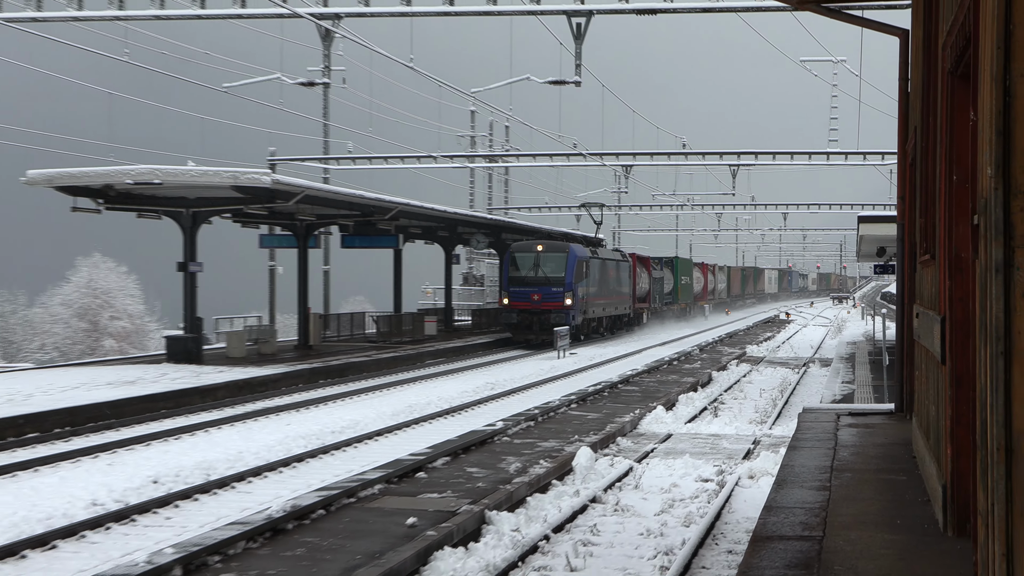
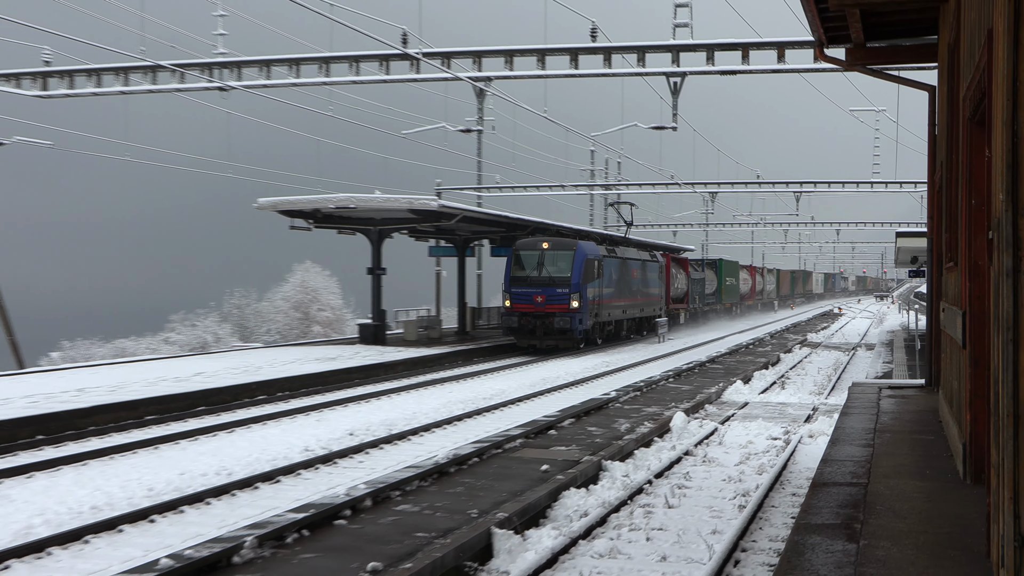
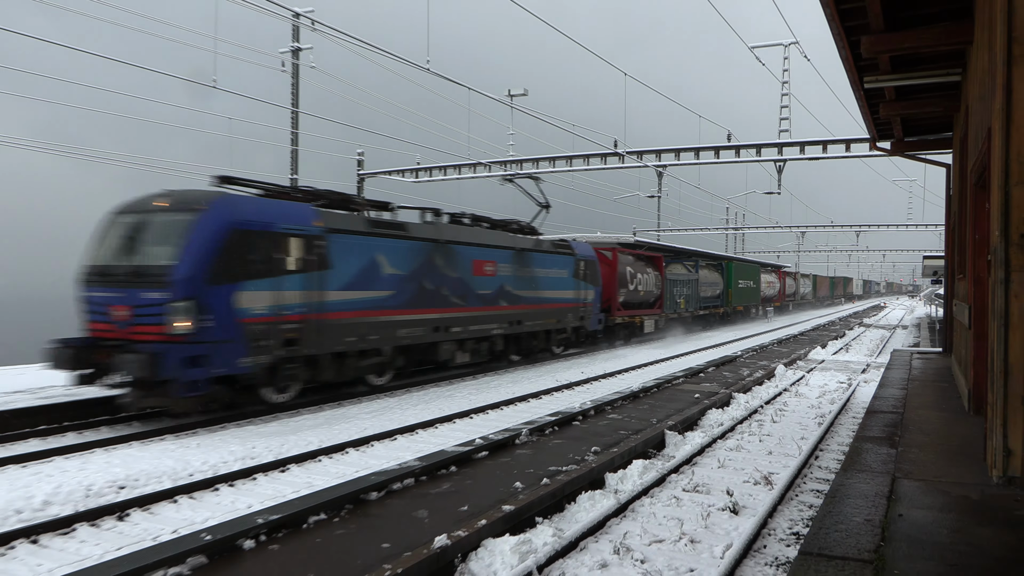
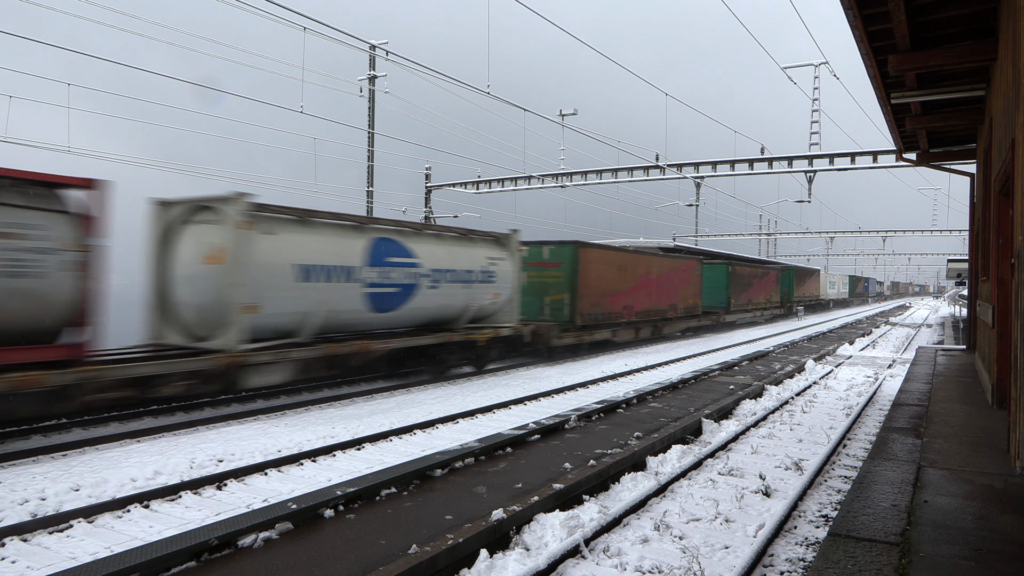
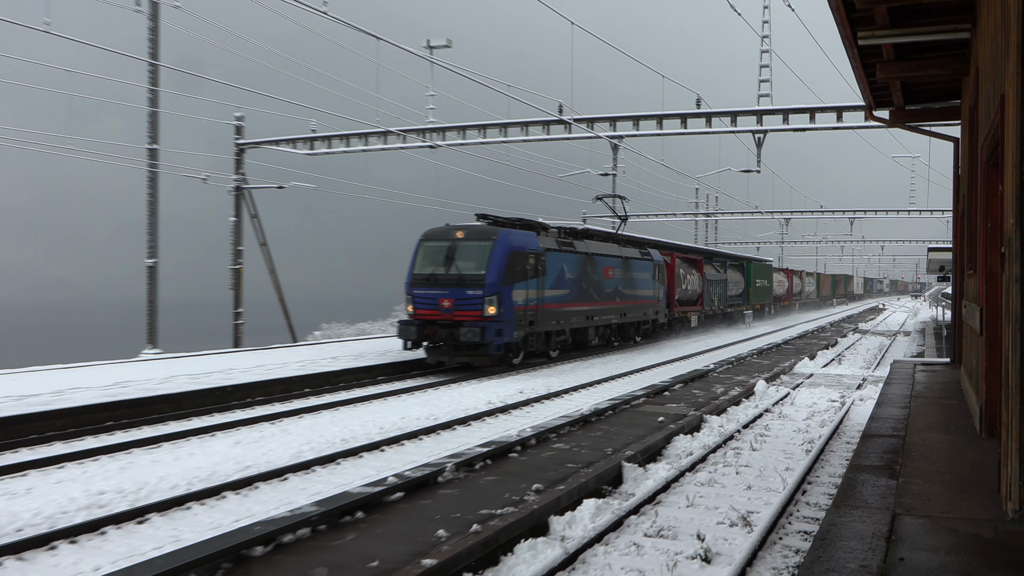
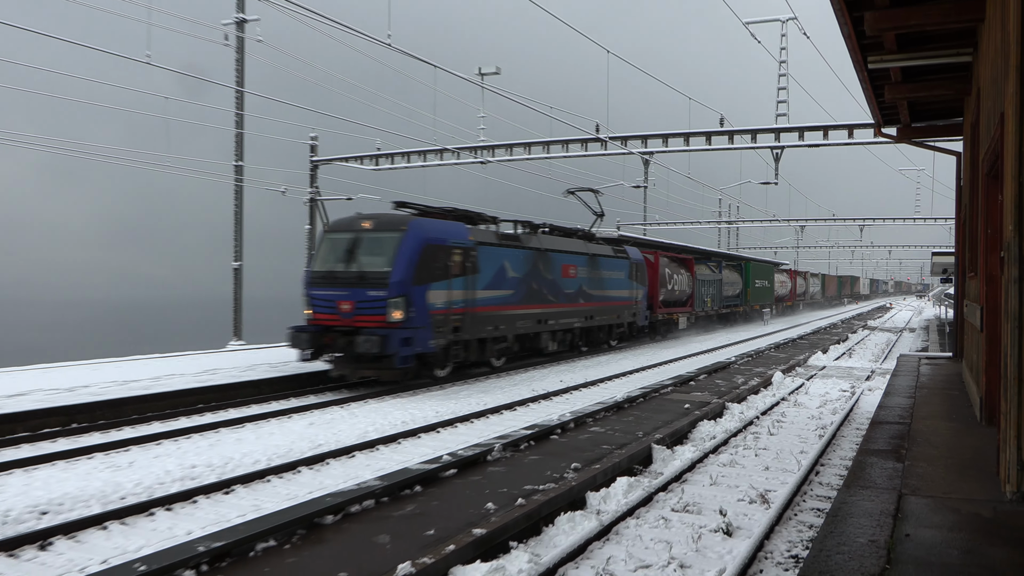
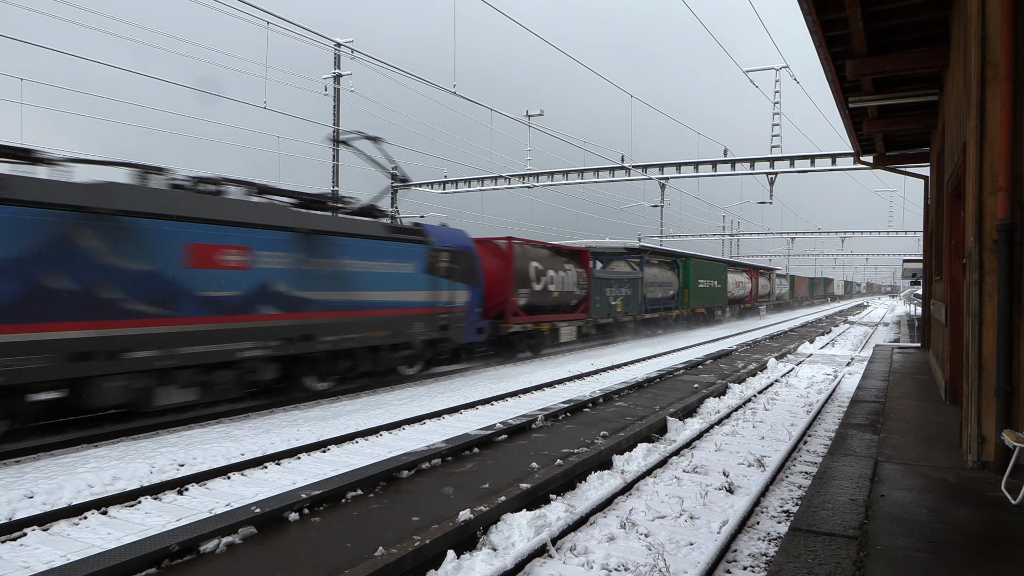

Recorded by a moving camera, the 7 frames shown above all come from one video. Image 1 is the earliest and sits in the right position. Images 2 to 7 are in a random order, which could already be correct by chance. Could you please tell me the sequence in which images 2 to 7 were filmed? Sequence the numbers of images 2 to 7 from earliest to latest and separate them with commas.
2, 5, 6, 3, 7, 4
